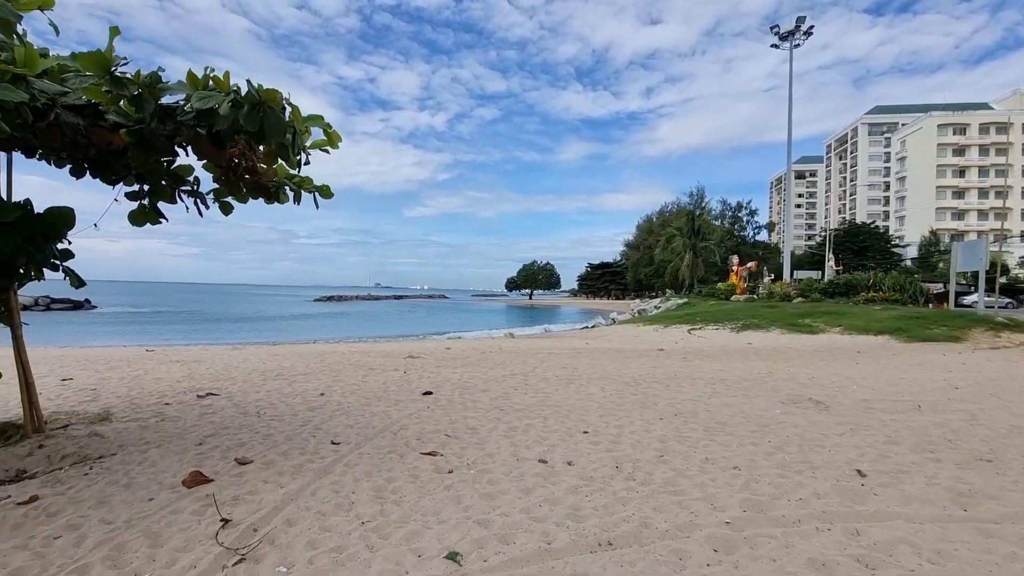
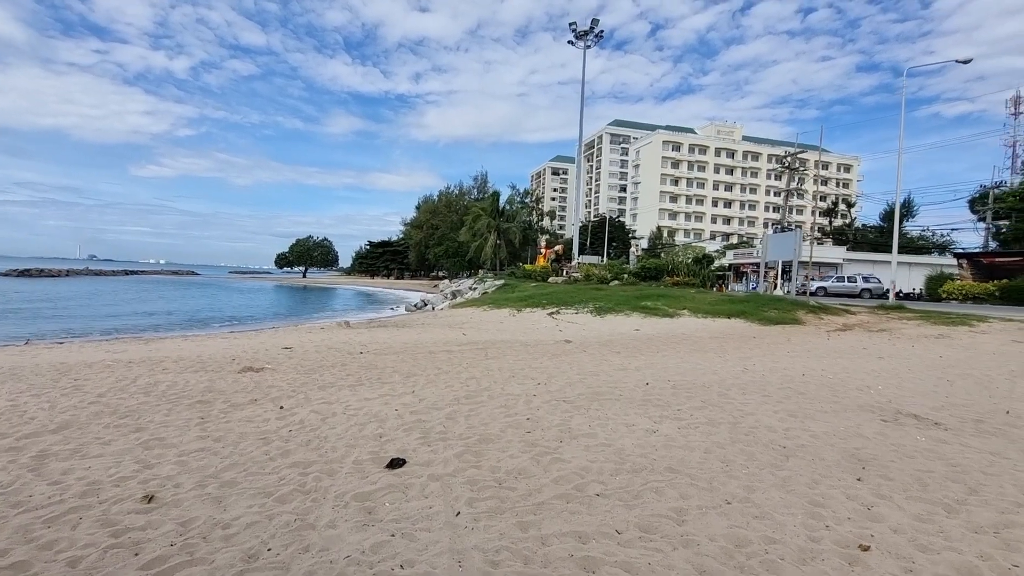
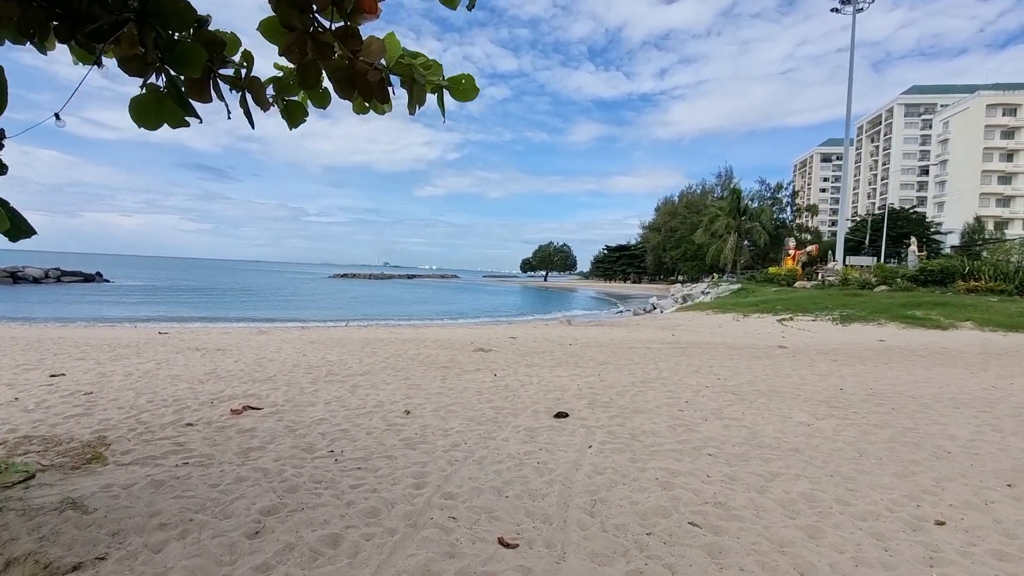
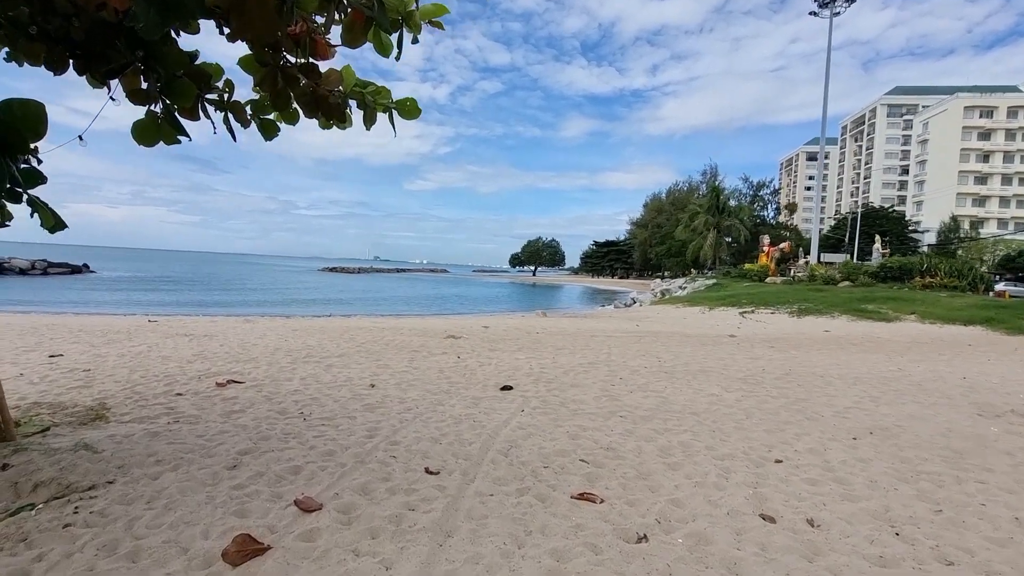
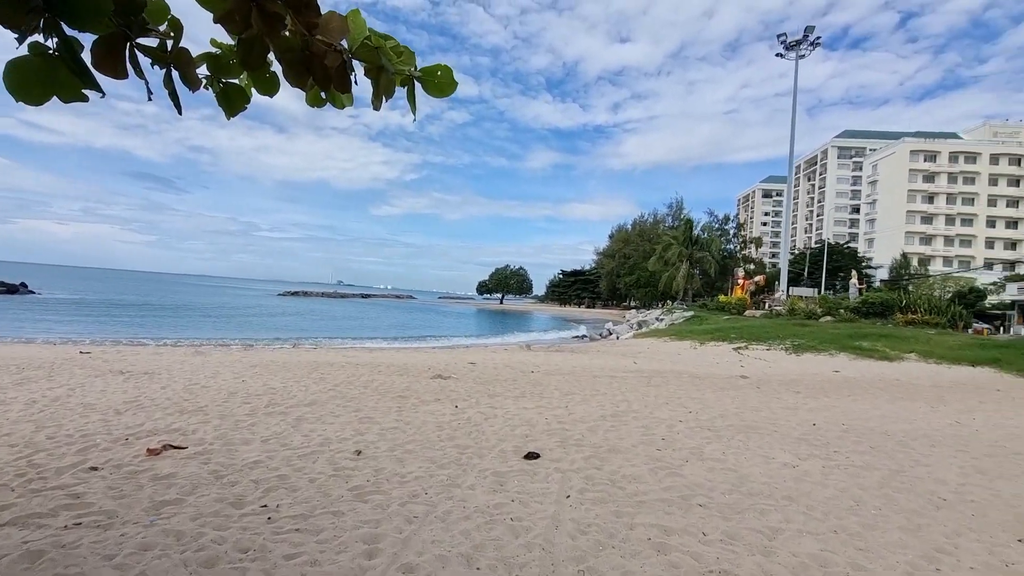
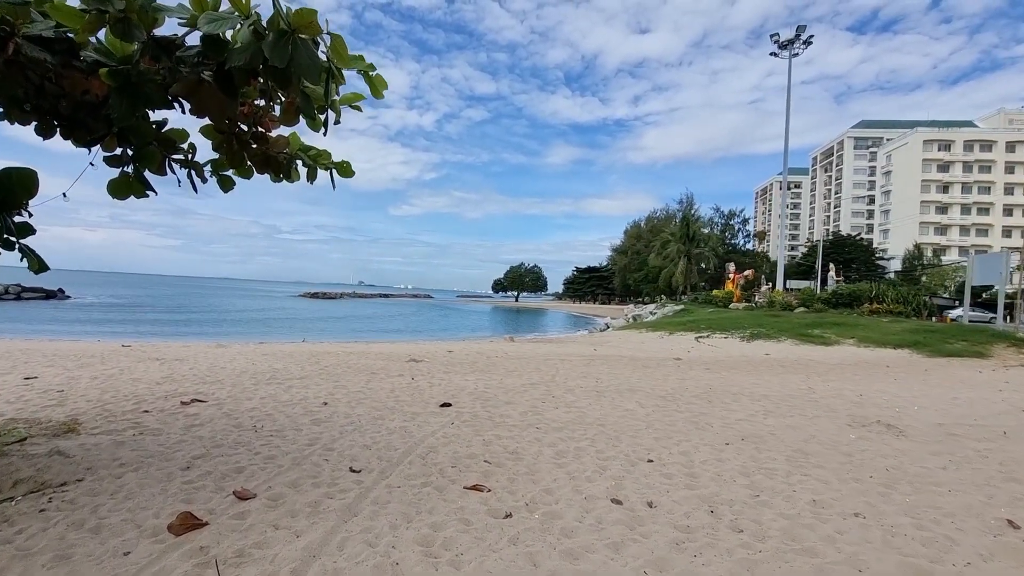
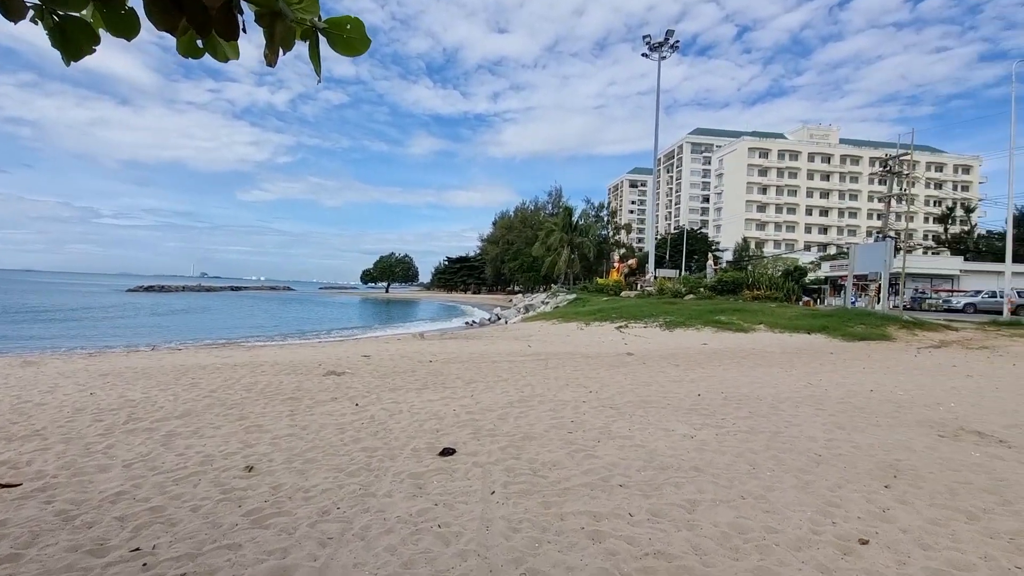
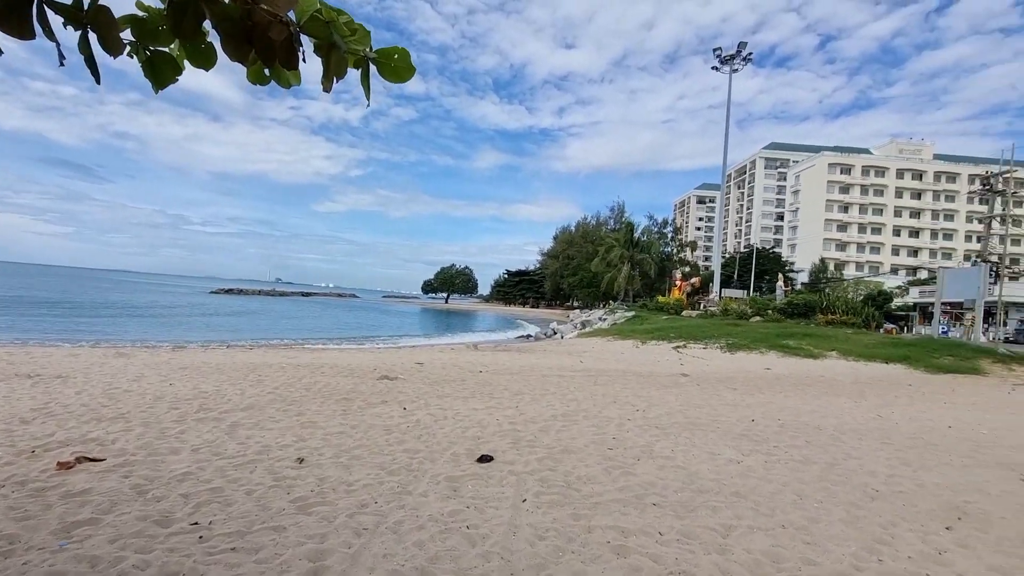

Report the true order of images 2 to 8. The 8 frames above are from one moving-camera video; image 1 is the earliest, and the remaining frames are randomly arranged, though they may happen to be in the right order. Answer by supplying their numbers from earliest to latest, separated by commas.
6, 4, 3, 5, 8, 7, 2
